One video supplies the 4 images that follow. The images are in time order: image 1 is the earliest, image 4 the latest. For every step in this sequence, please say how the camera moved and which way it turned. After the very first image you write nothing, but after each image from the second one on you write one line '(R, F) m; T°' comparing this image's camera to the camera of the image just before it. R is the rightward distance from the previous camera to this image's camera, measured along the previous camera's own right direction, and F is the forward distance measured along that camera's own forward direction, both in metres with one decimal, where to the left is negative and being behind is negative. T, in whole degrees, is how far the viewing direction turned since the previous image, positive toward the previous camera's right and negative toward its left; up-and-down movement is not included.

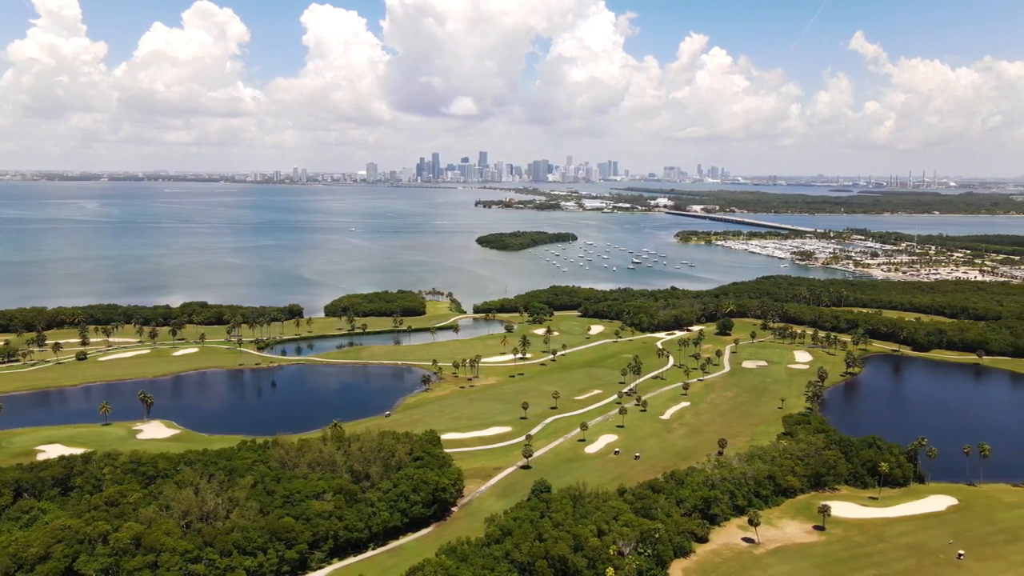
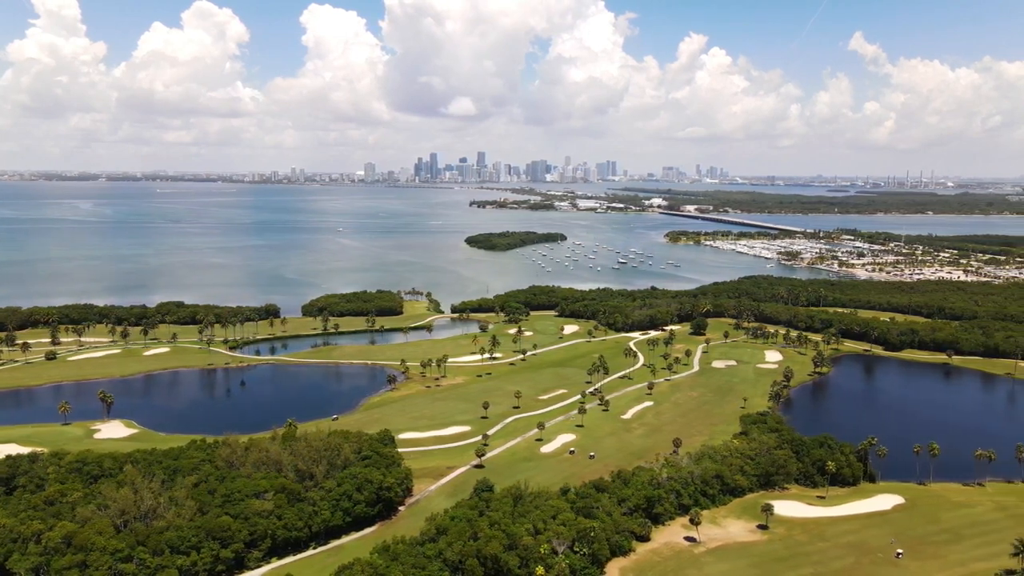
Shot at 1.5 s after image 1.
(+3.4, 0.0) m; 0°
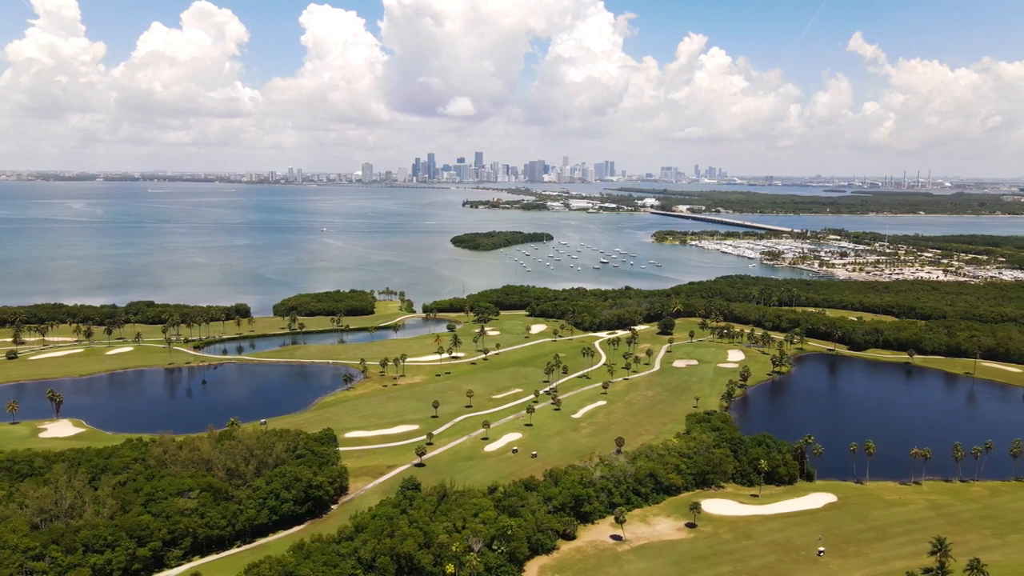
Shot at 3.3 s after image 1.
(+4.4, -0.1) m; 0°
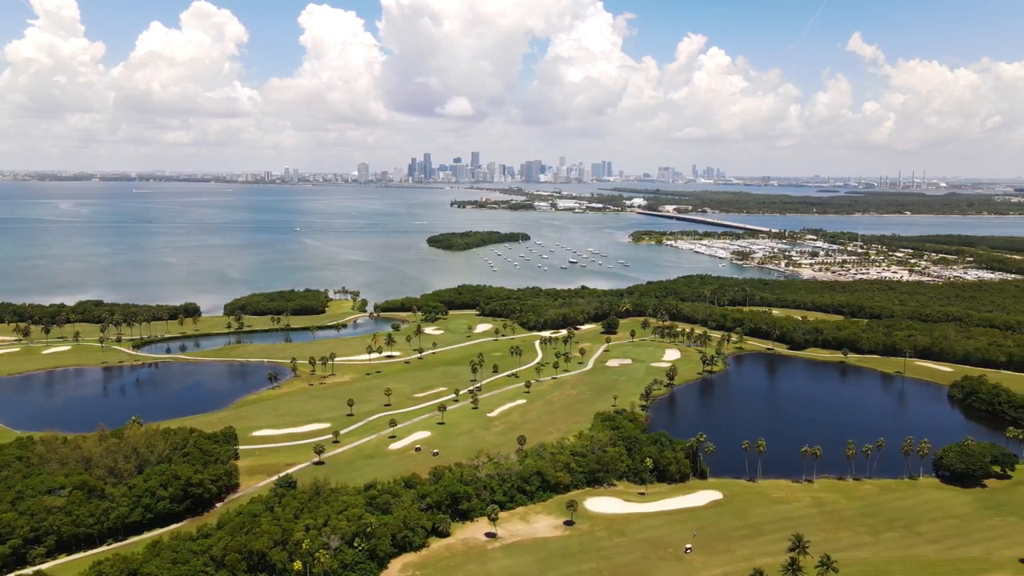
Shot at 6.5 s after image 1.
(+7.5, -0.1) m; 0°
